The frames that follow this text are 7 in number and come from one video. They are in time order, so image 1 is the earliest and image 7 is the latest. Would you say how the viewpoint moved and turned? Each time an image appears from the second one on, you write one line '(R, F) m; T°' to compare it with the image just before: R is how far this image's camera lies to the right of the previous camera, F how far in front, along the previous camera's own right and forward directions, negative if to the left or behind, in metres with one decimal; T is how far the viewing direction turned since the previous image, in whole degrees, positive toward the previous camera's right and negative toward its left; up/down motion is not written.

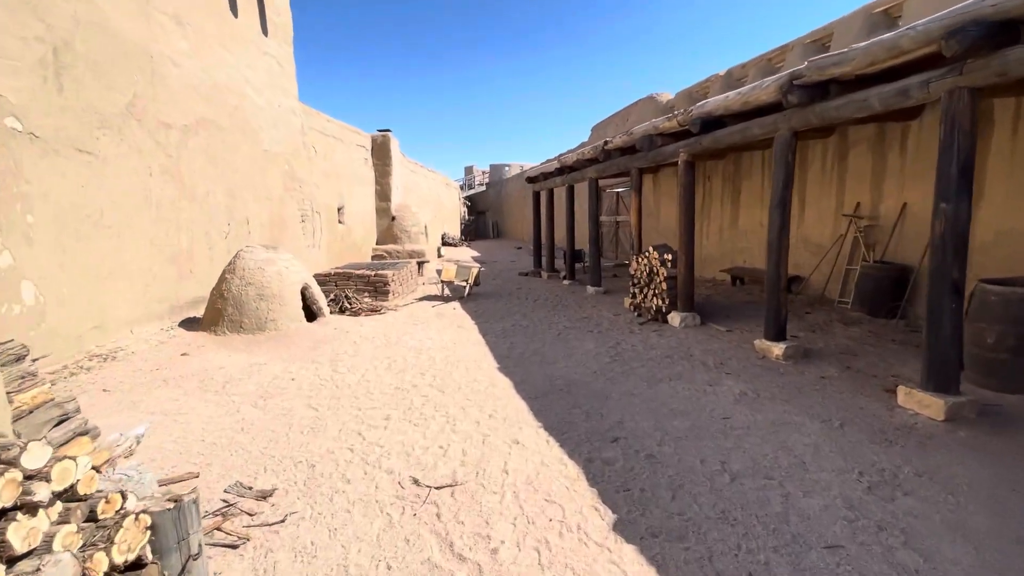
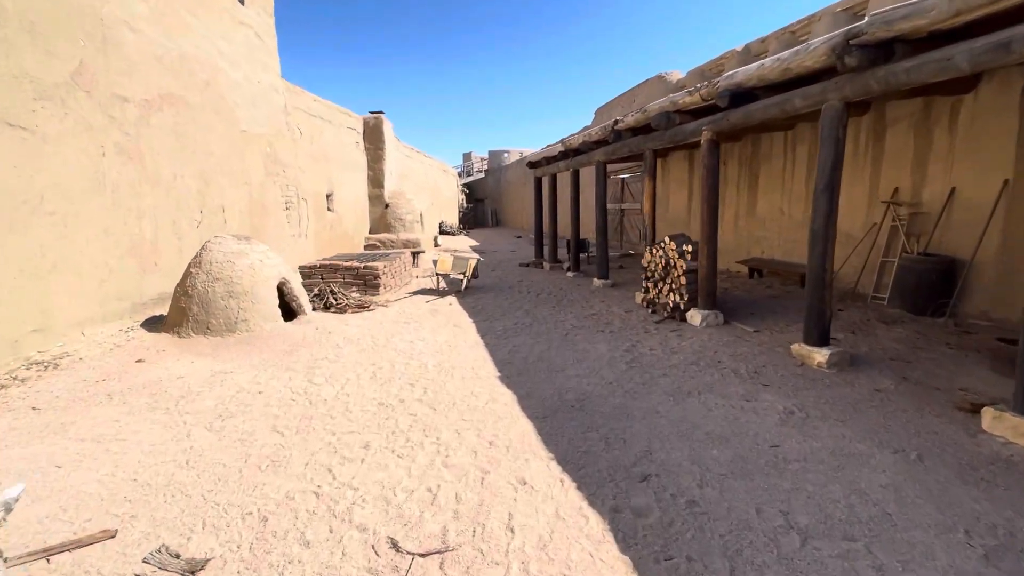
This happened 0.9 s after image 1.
(0.0, +0.7) m; 0°
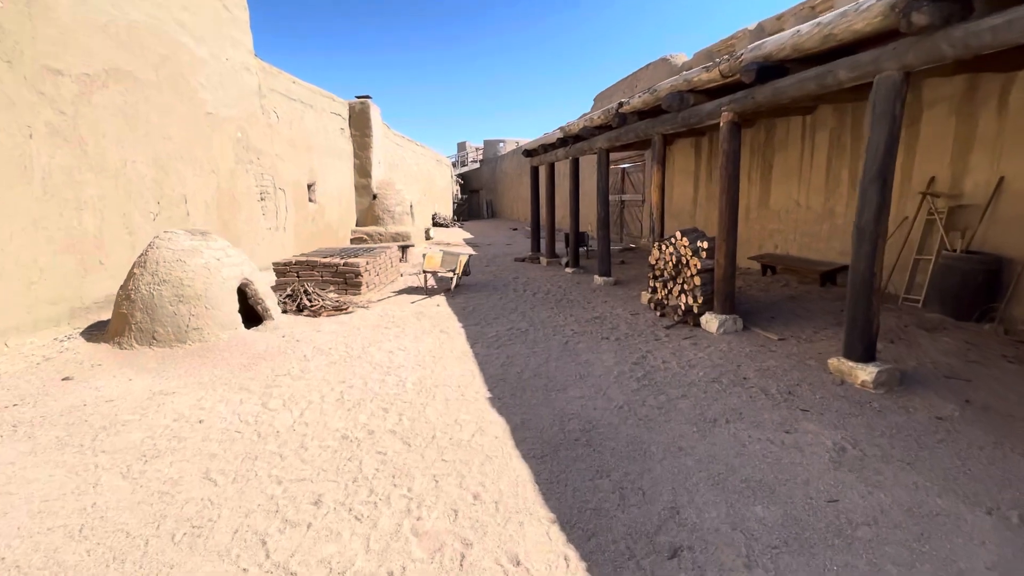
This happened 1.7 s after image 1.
(0.0, +0.7) m; 0°
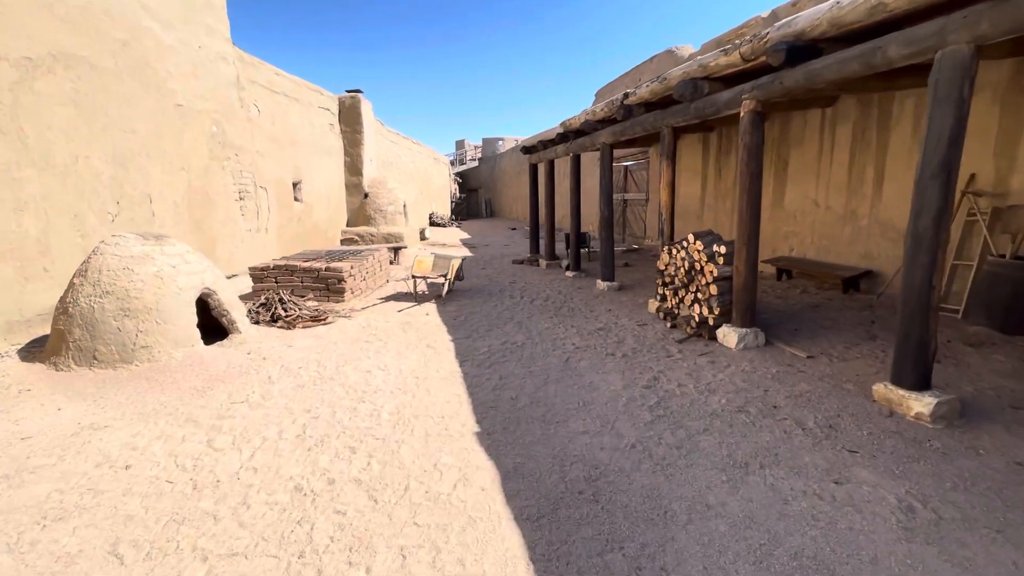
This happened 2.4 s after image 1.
(+0.1, +0.6) m; 0°
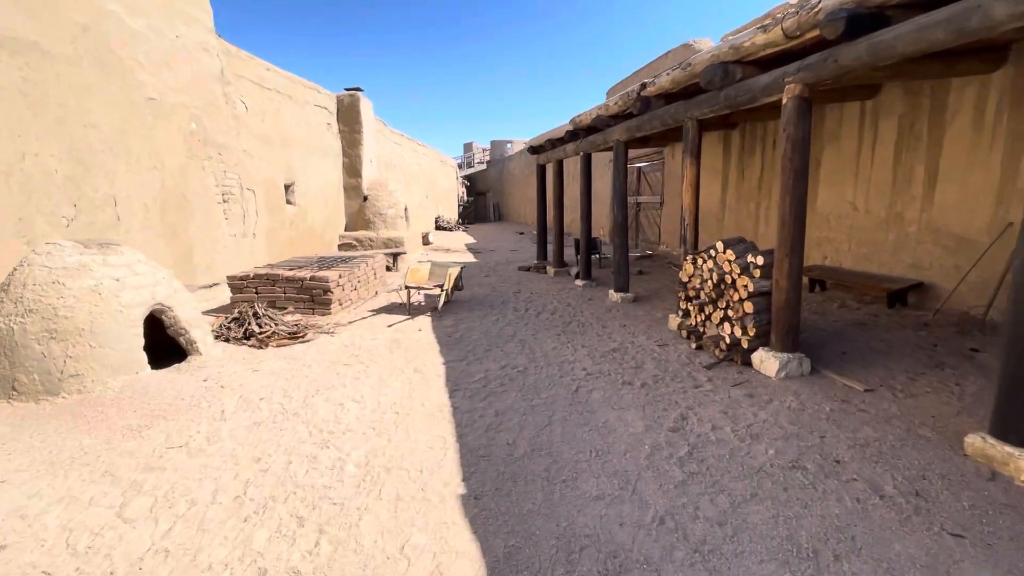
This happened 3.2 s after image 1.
(+0.1, +0.7) m; -1°
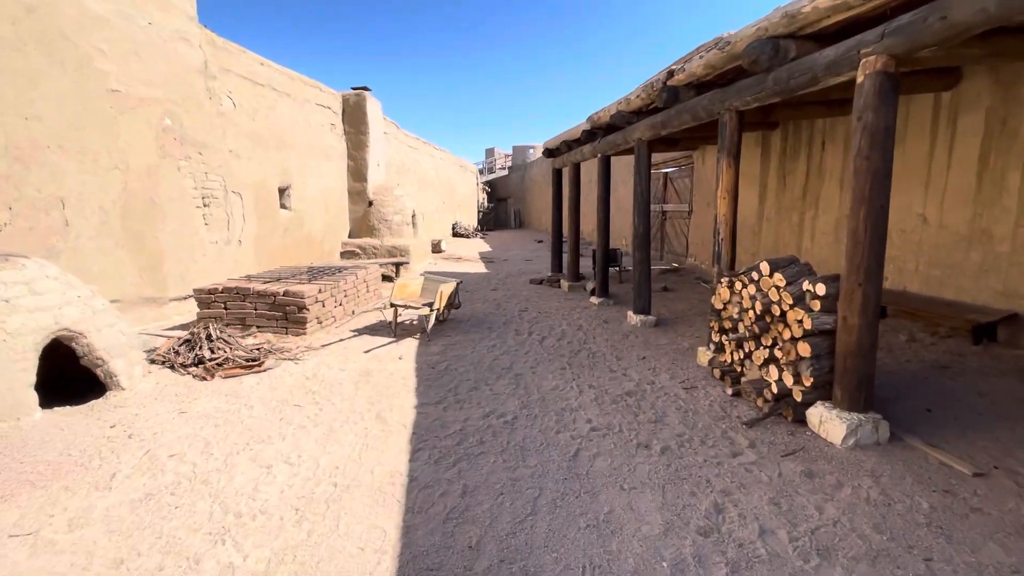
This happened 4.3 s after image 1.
(+0.3, +0.9) m; -3°
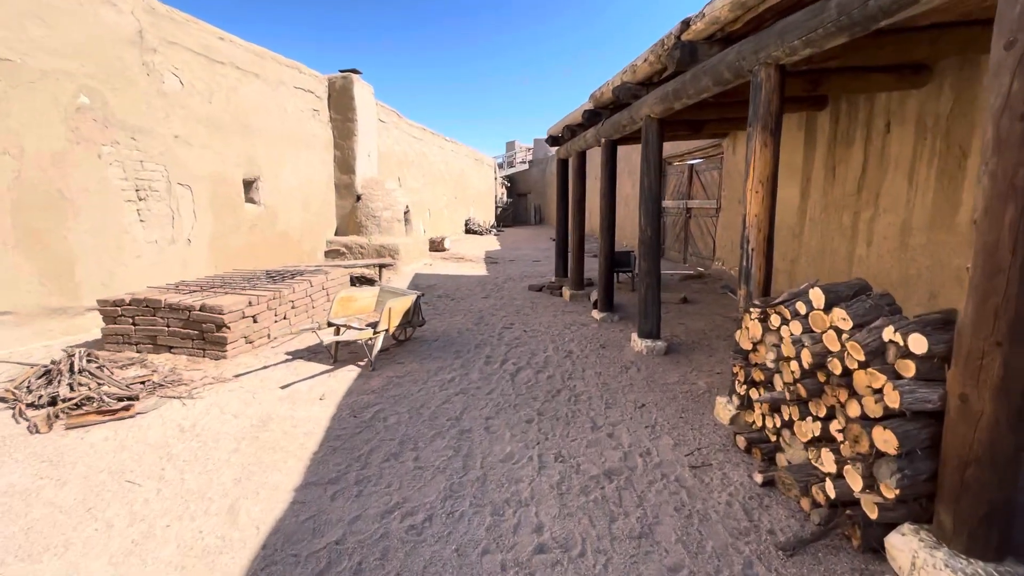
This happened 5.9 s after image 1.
(+0.6, +1.2) m; -3°
